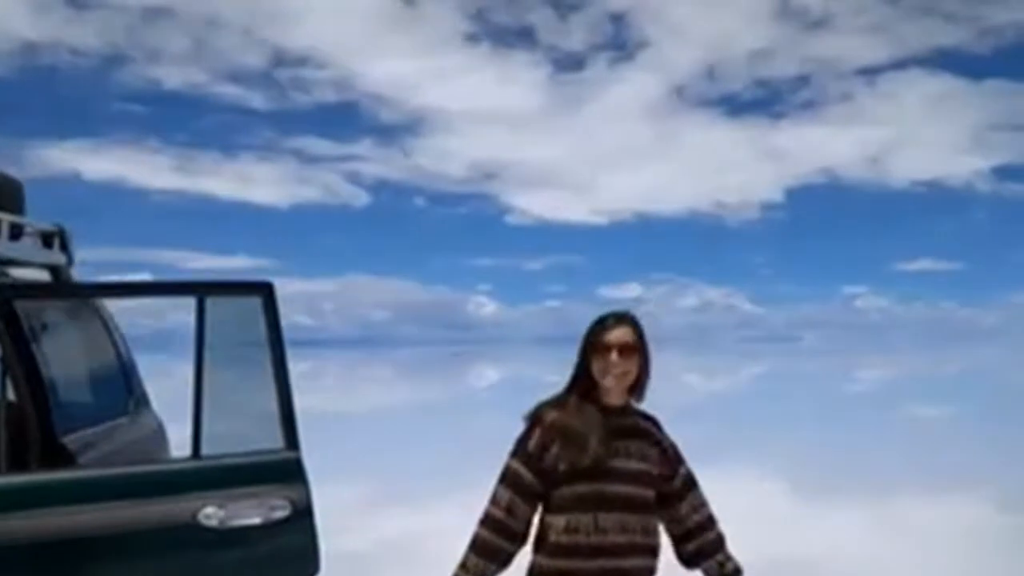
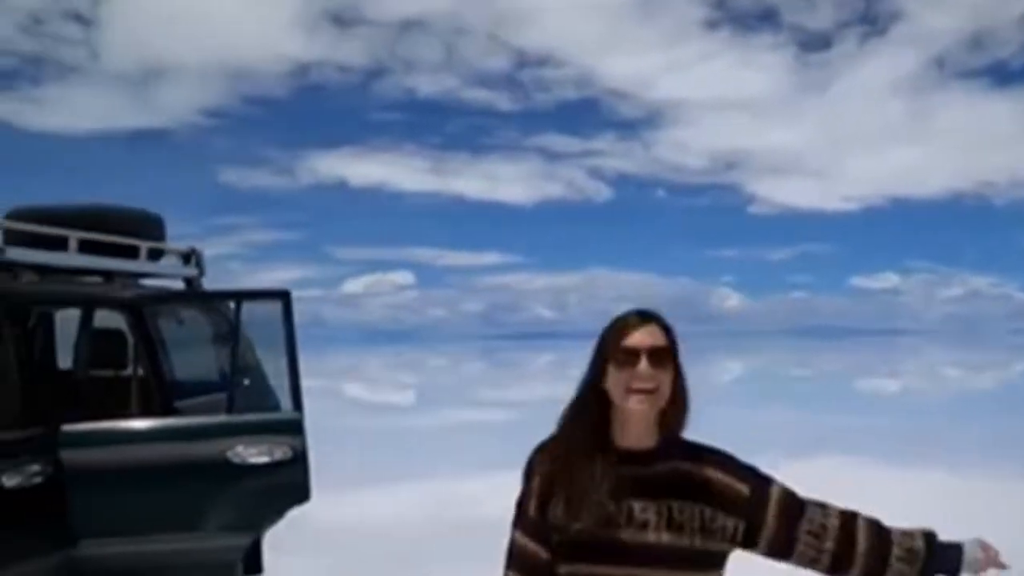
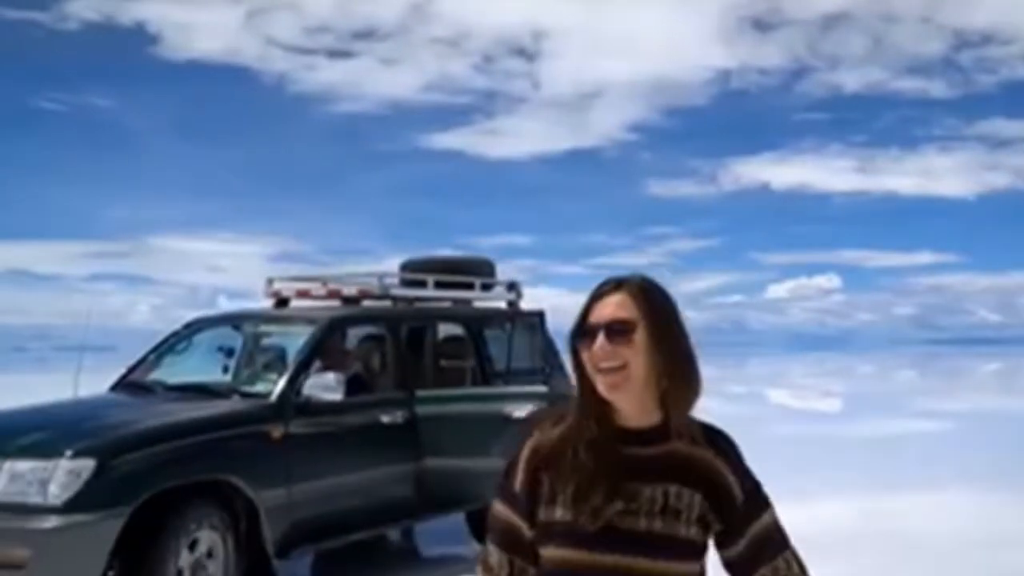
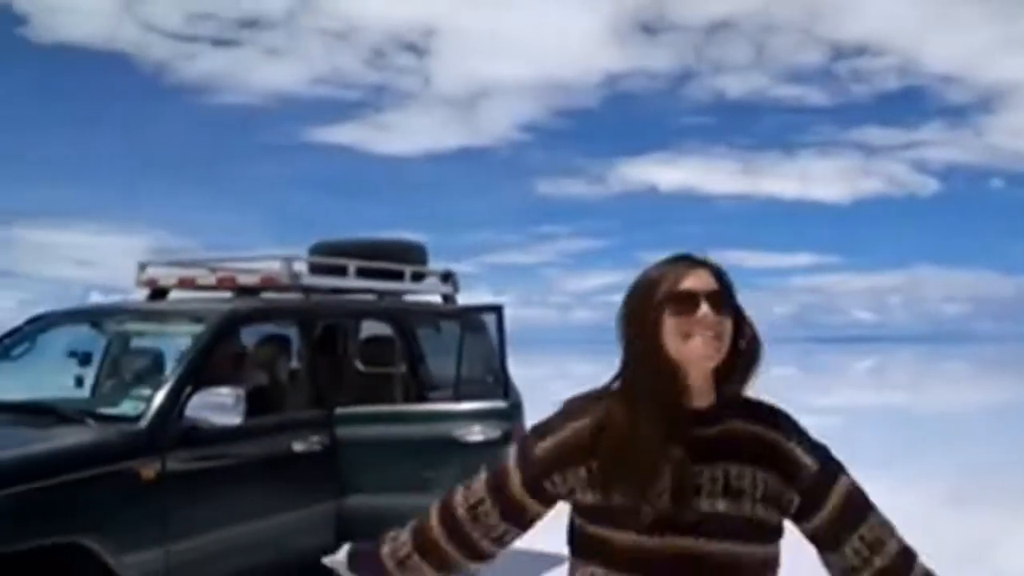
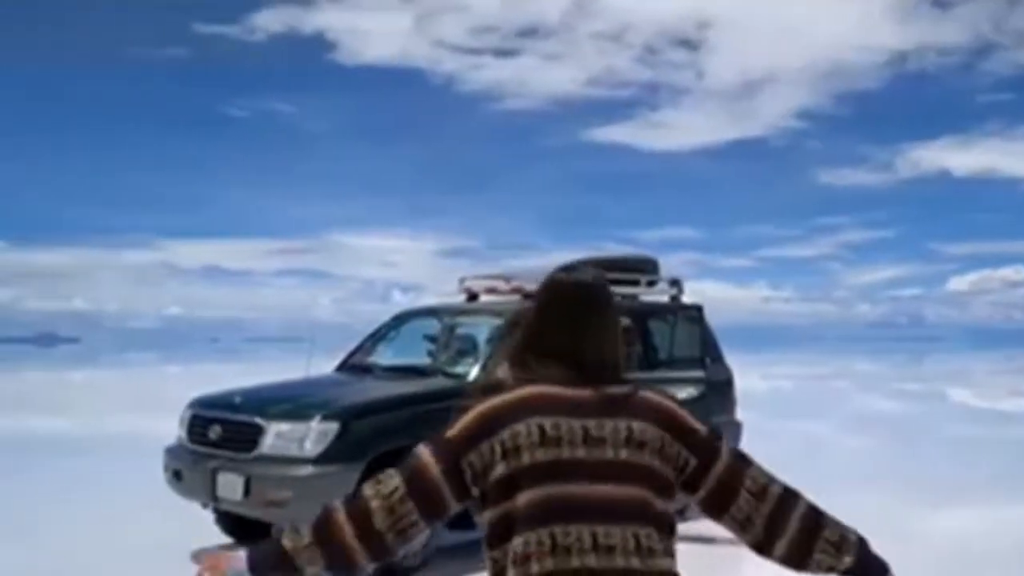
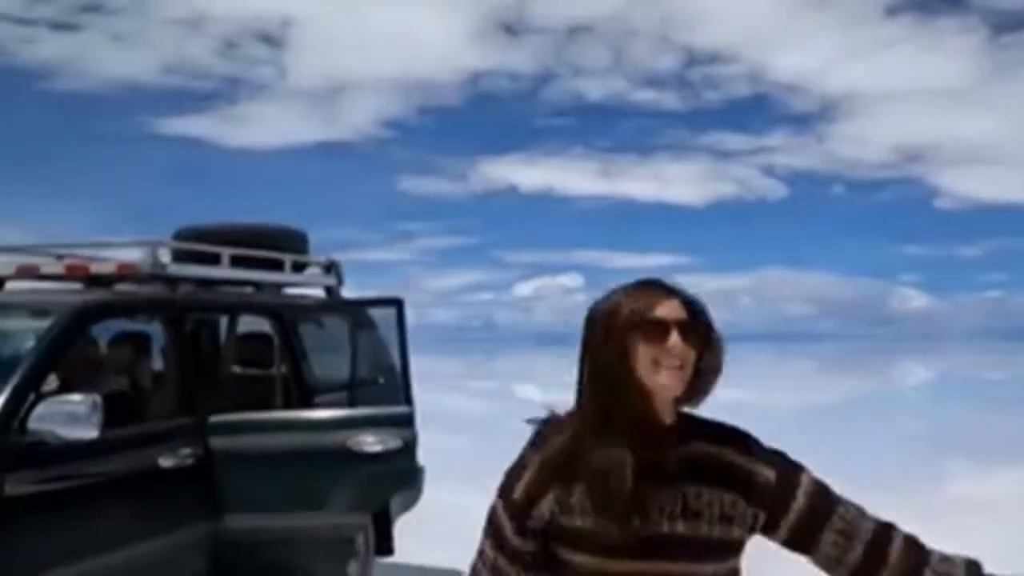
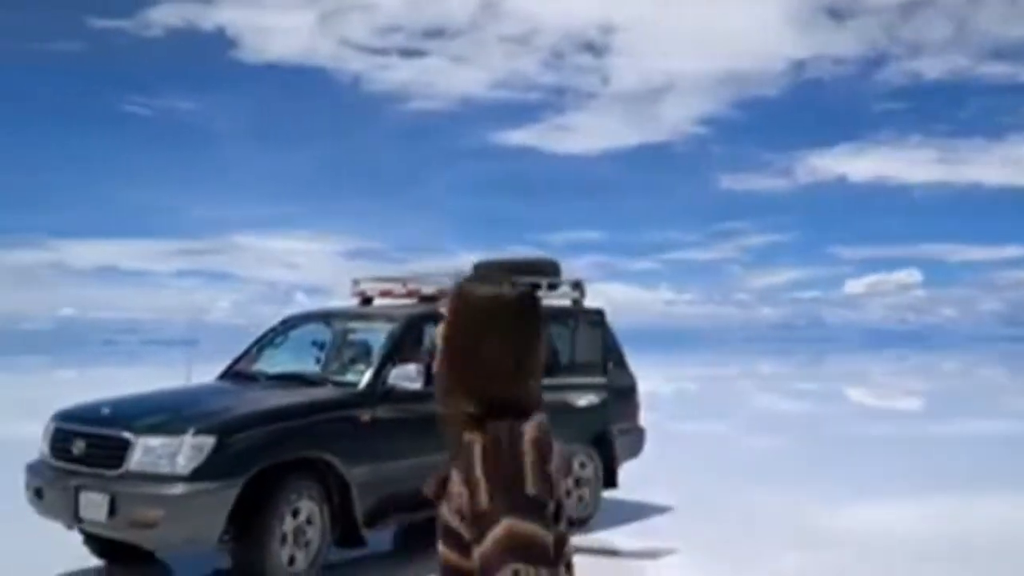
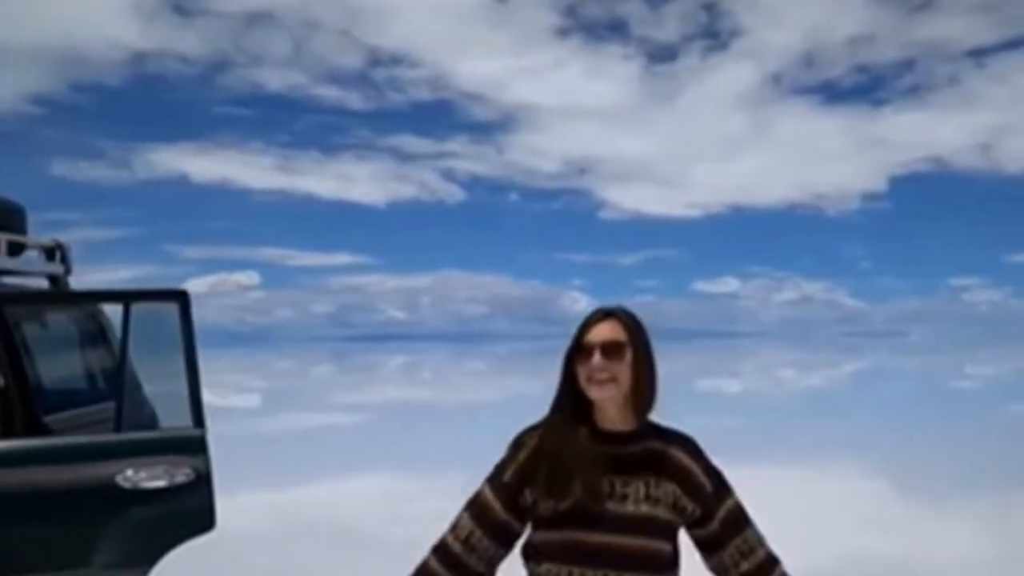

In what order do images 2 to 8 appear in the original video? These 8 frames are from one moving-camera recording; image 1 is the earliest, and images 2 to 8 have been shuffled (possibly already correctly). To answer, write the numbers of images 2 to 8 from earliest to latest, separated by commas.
8, 2, 6, 4, 3, 7, 5
